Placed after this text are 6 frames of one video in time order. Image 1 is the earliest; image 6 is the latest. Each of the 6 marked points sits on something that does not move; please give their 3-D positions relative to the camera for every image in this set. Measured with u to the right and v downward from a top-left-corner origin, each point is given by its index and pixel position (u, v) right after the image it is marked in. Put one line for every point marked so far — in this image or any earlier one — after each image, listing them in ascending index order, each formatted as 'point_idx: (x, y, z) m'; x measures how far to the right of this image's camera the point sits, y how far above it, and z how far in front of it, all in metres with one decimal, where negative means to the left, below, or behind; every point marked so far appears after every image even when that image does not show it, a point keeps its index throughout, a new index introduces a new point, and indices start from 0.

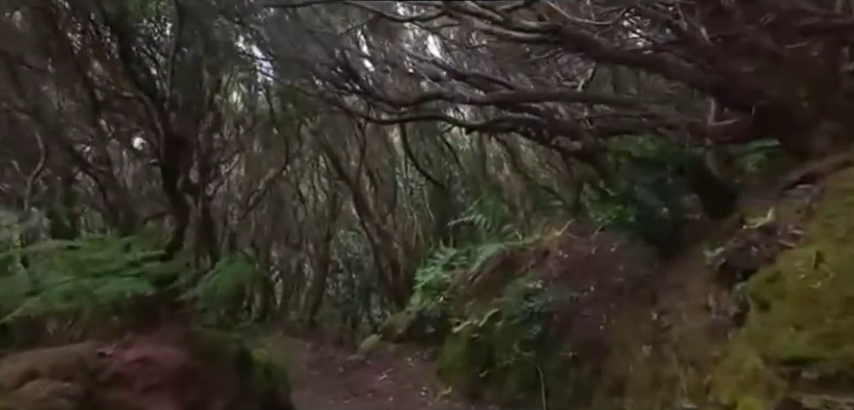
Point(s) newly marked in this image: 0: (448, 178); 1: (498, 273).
0: (+0.7, +0.8, +13.7) m
1: (+1.0, -1.0, +8.1) m
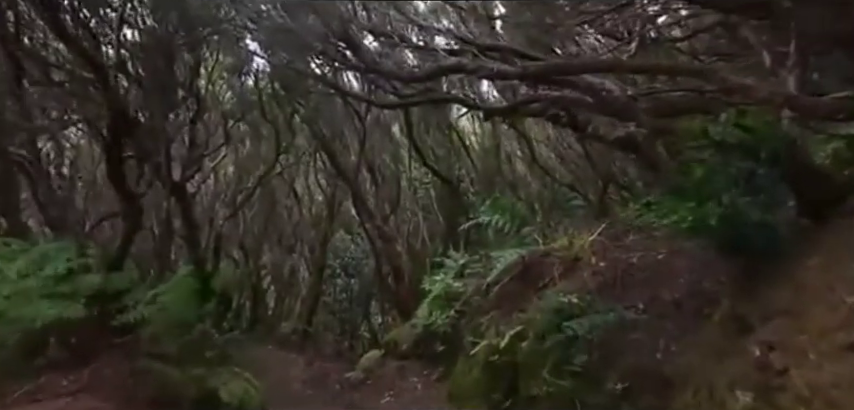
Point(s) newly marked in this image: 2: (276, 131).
0: (+0.8, +0.8, +12.7) m
1: (+1.1, -0.9, +7.1) m
2: (-2.9, +1.5, +10.9) m
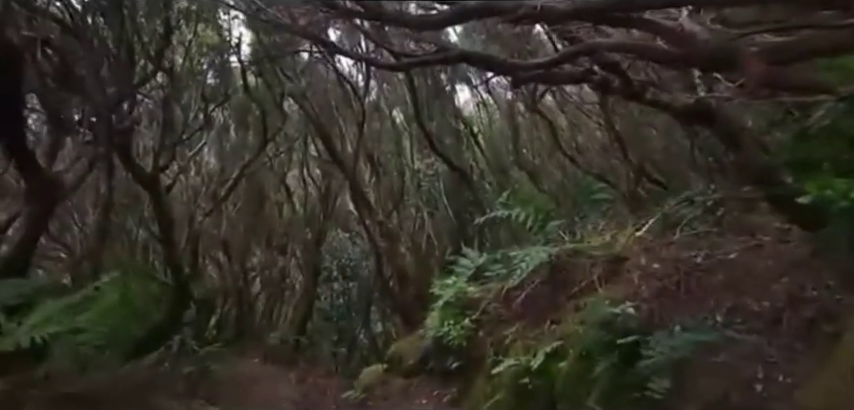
0: (+0.9, +0.9, +11.6) m
1: (+1.3, -0.8, +6.0) m
2: (-2.8, +1.6, +9.8) m
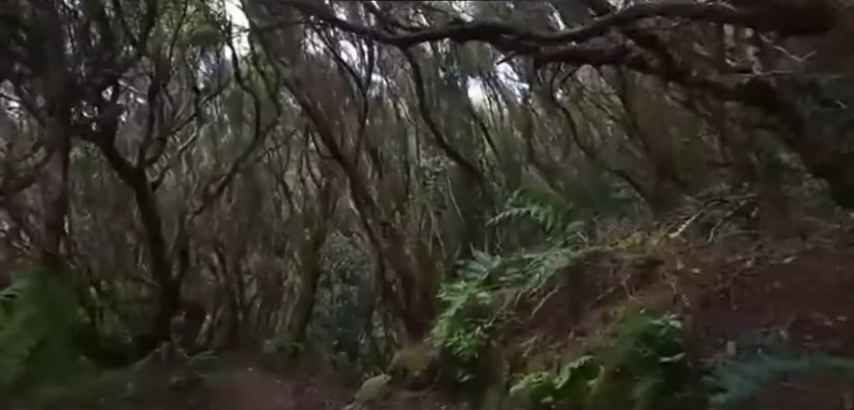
0: (+1.0, +0.9, +11.0) m
1: (+1.4, -0.8, +5.4) m
2: (-2.7, +1.6, +9.2) m
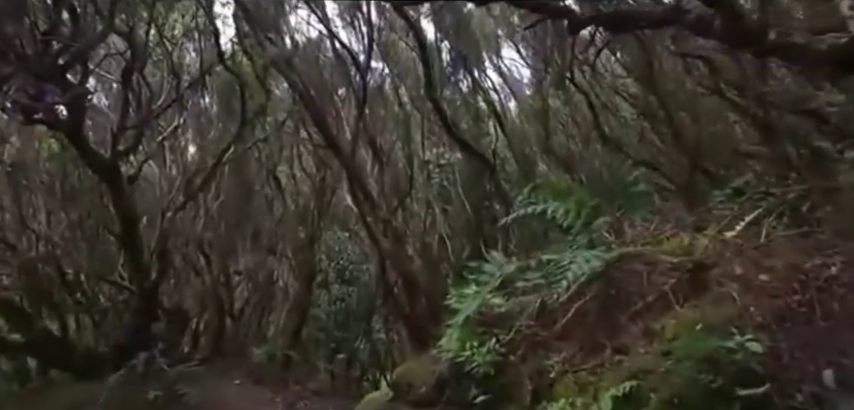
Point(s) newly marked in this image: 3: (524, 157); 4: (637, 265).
0: (+1.0, +1.0, +10.3) m
1: (+1.4, -0.8, +4.7) m
2: (-2.6, +1.7, +8.5) m
3: (+1.7, +0.8, +10.2) m
4: (+1.8, -0.5, +4.7) m
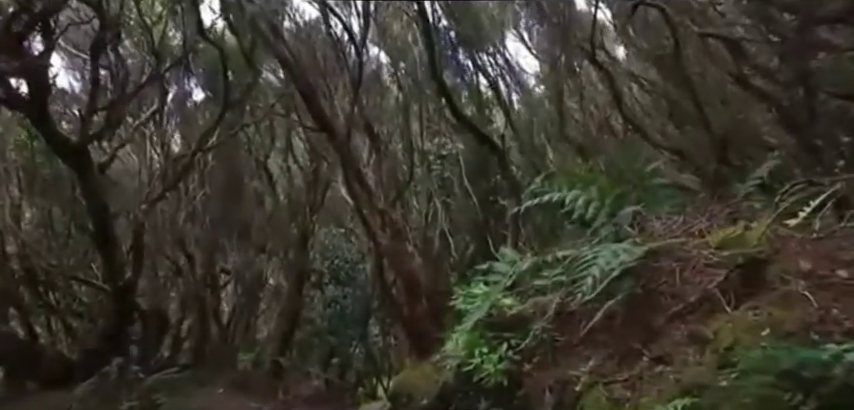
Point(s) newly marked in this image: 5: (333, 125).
0: (+1.0, +1.0, +9.6) m
1: (+1.5, -0.7, +4.1) m
2: (-2.6, +1.8, +7.8) m
3: (+1.7, +0.9, +9.6) m
4: (+1.8, -0.4, +4.1) m
5: (-1.5, +1.1, +9.5) m
